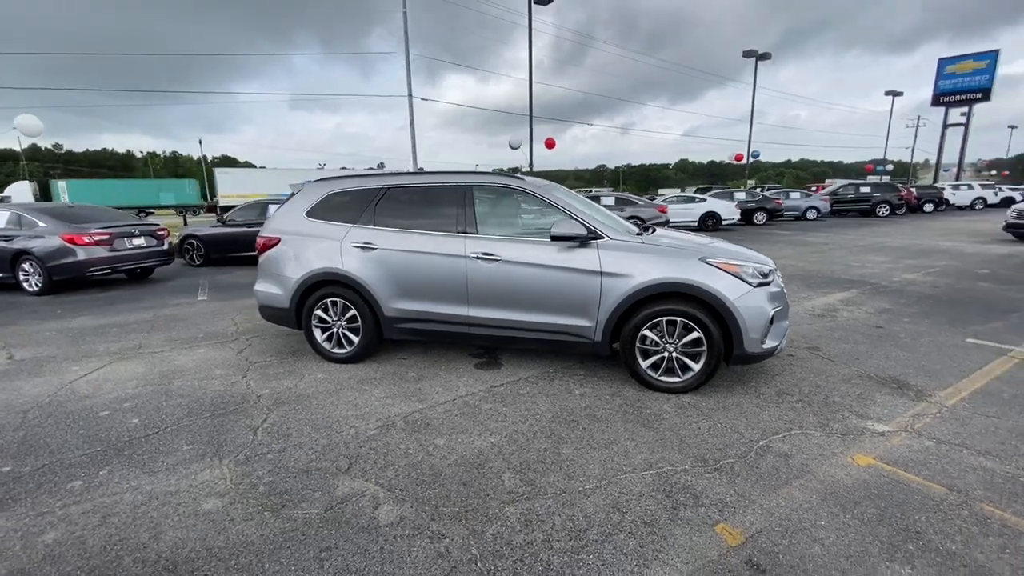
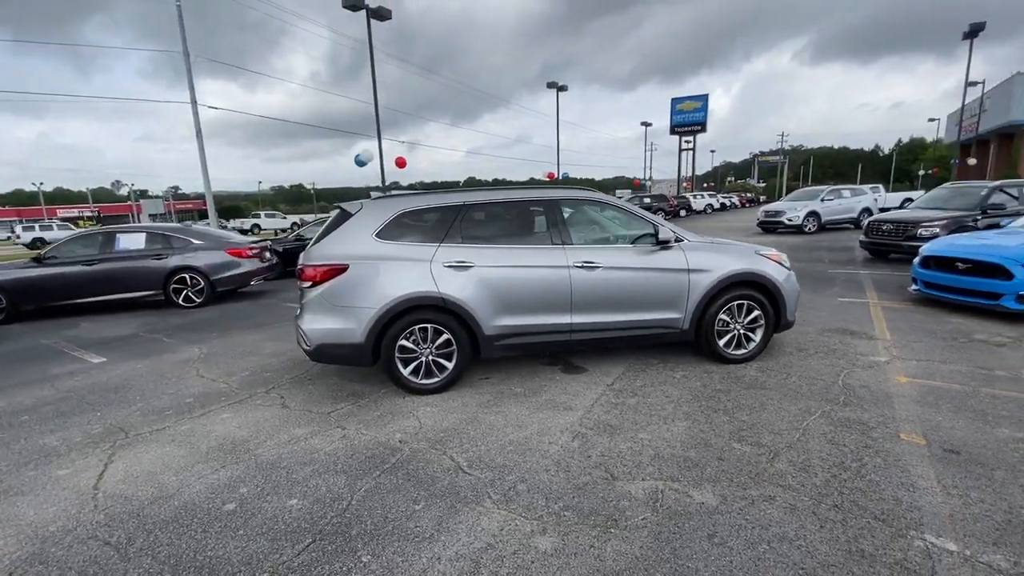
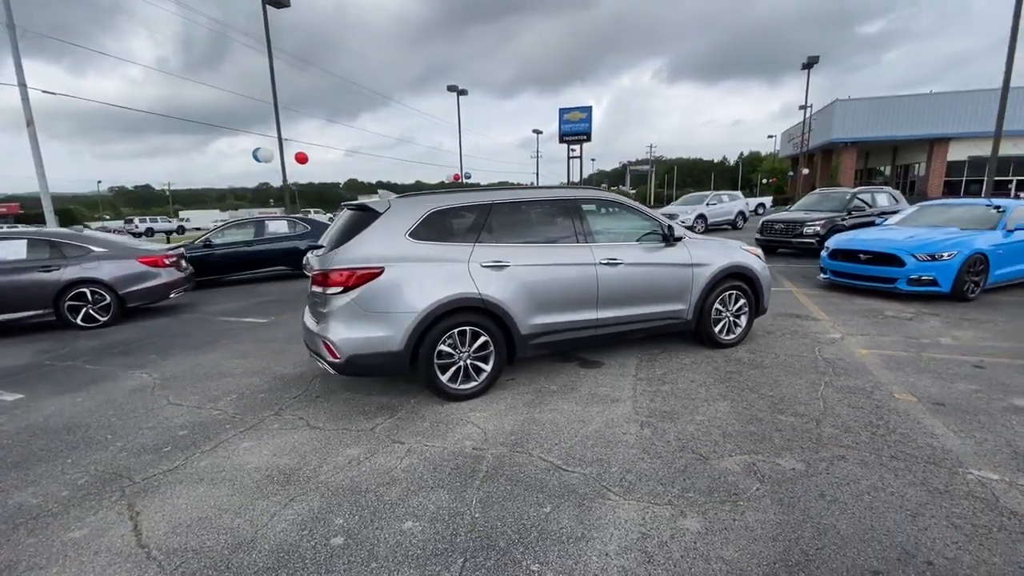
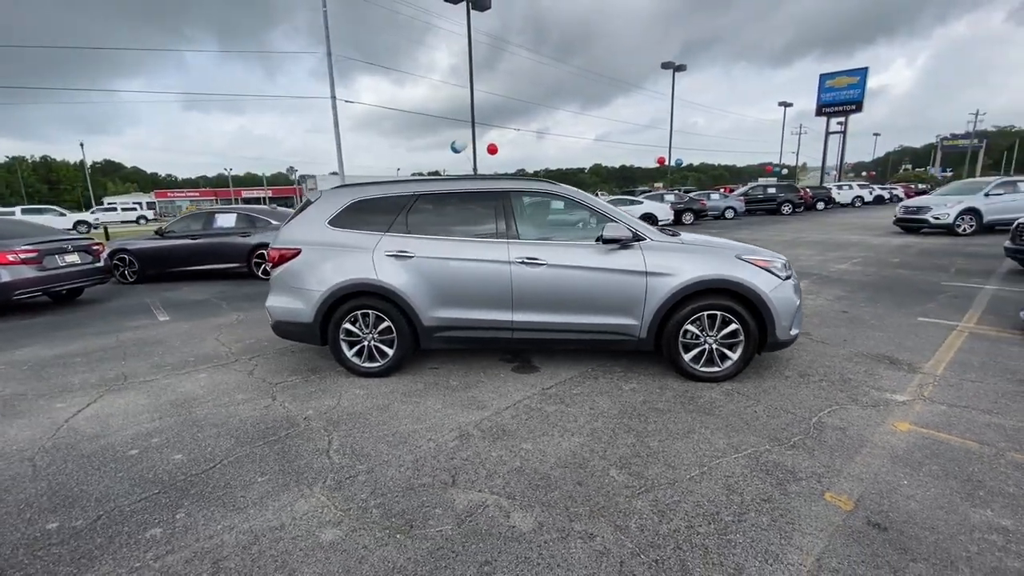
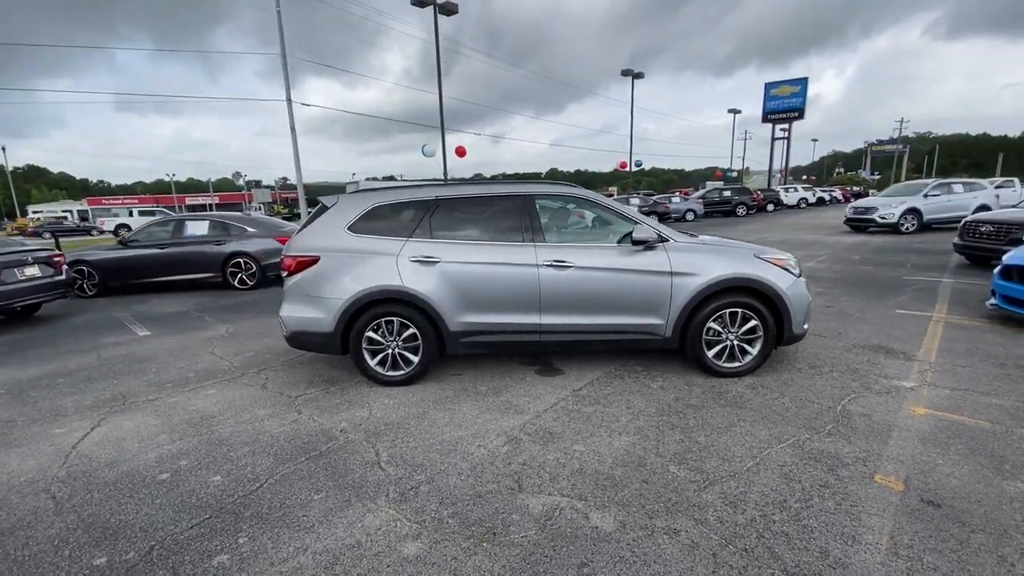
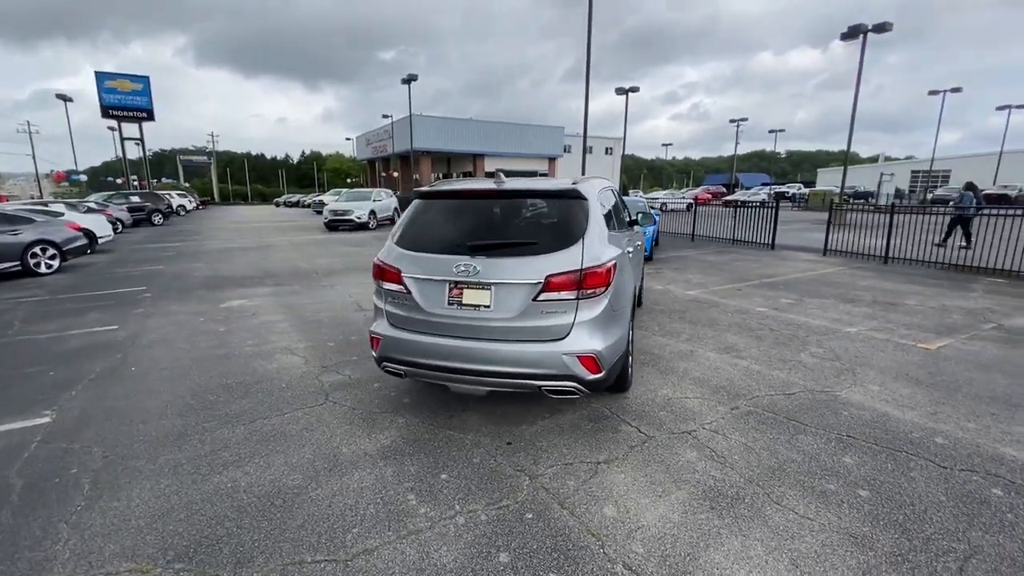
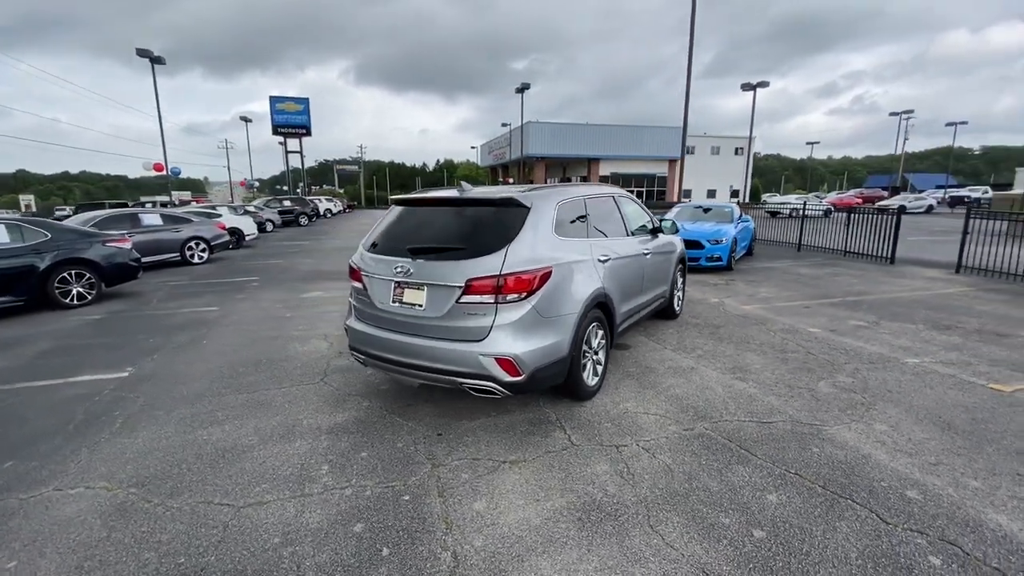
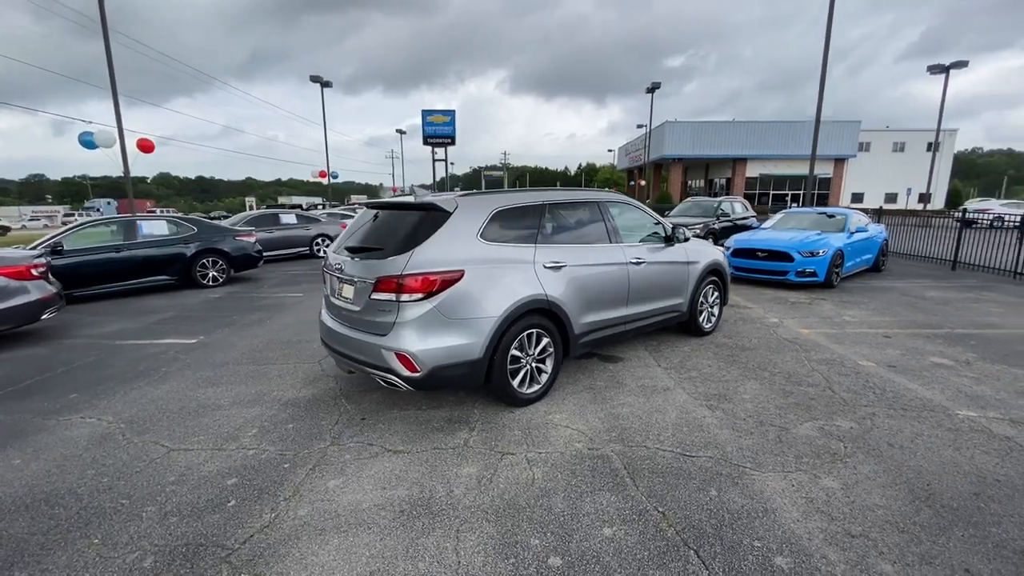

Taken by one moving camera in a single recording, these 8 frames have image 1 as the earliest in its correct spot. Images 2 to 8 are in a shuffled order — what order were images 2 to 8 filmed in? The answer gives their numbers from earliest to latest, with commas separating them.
4, 5, 2, 3, 8, 7, 6
